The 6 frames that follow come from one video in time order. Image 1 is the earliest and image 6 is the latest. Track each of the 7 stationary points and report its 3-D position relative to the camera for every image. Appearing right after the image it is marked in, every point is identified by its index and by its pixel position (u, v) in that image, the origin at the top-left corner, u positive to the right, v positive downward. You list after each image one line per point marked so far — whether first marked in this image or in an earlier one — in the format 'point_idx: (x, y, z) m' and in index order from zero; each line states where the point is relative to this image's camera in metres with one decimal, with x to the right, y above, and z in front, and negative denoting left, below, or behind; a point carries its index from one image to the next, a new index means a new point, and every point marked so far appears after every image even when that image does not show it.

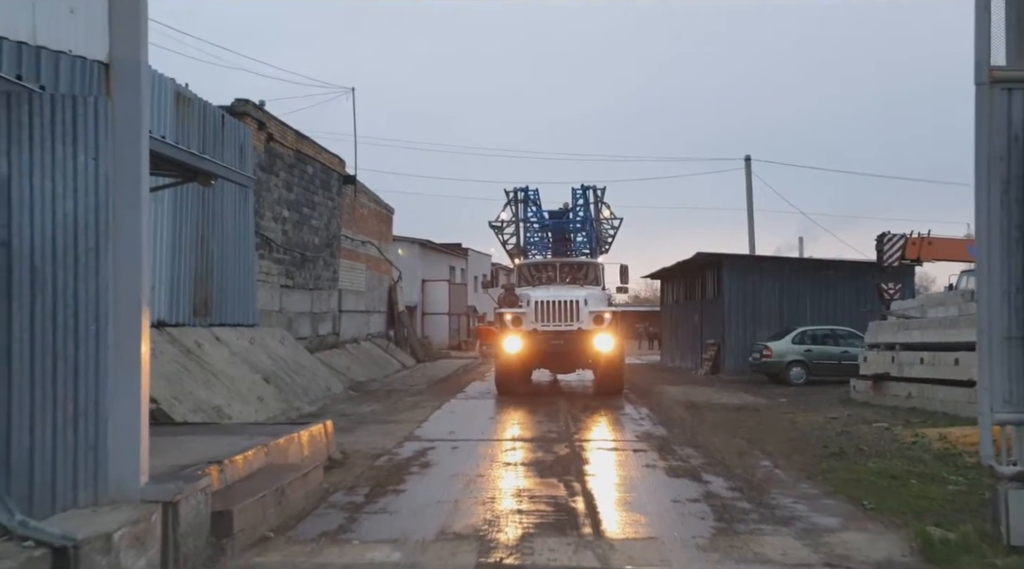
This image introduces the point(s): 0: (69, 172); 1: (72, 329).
0: (-2.5, +0.6, +4.7) m
1: (-2.5, -0.3, +4.6) m
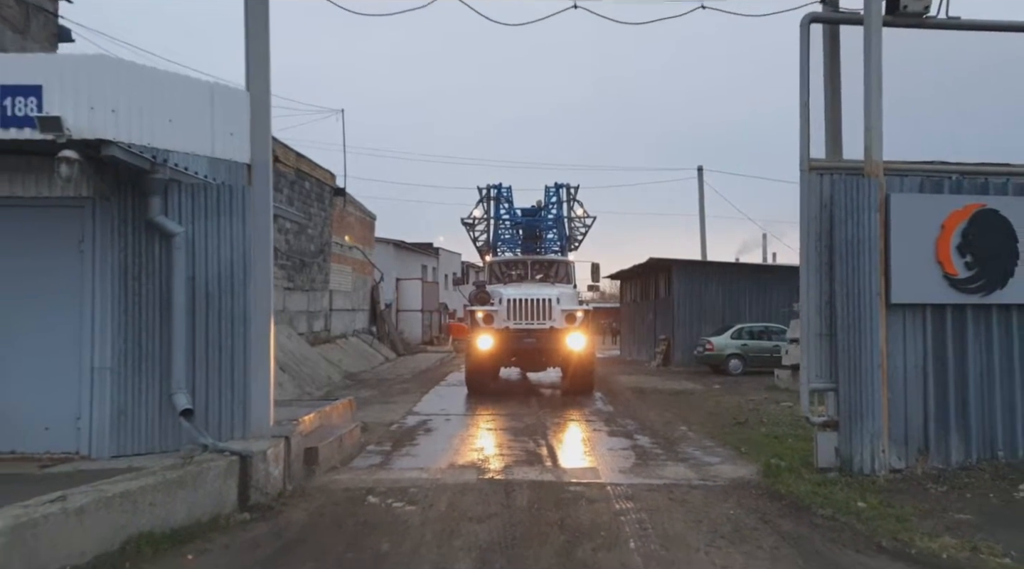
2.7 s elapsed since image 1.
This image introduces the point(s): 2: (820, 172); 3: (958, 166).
0: (-2.6, +0.5, +7.4) m
1: (-2.6, -0.4, +7.4) m
2: (+3.2, +1.2, +8.3) m
3: (+4.7, +1.3, +8.4) m
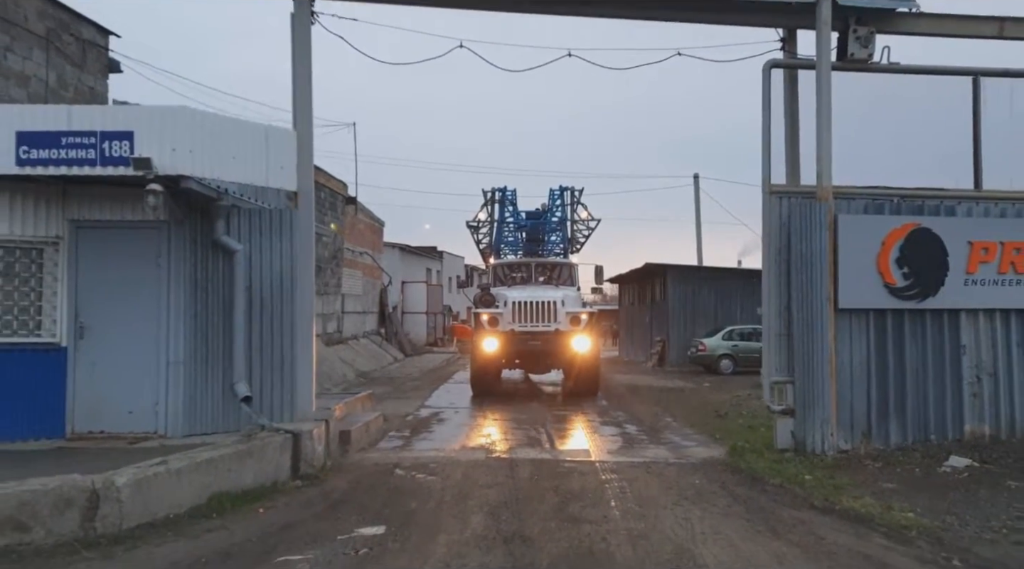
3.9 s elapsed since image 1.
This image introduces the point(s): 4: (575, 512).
0: (-2.6, +0.4, +8.8) m
1: (-2.6, -0.5, +8.8) m
2: (+3.3, +1.1, +9.7) m
3: (+4.8, +1.2, +9.8) m
4: (+0.5, -2.0, +6.9) m
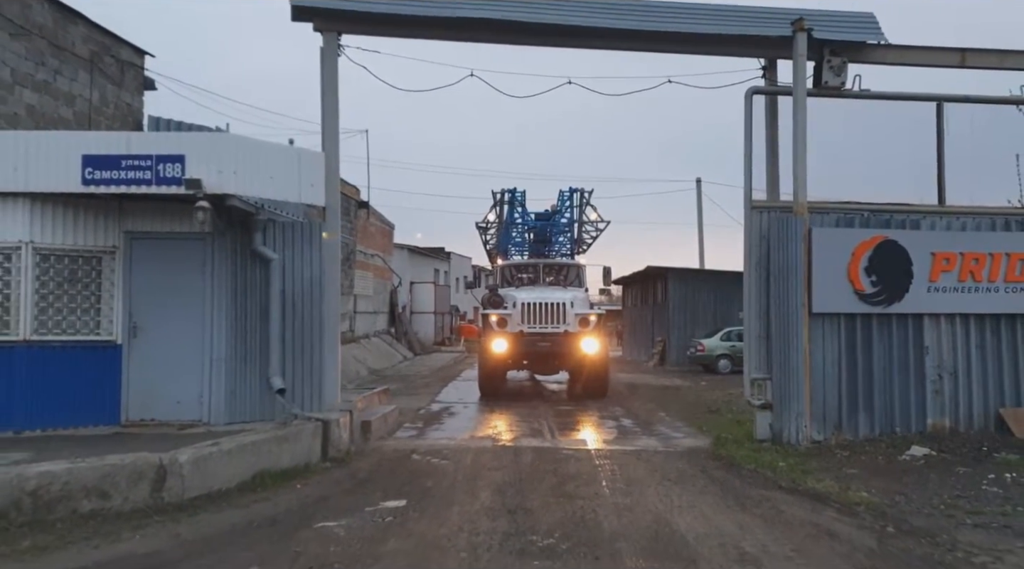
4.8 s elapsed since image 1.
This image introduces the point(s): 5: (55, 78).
0: (-2.5, +0.3, +9.9) m
1: (-2.5, -0.6, +9.9) m
2: (+3.3, +1.0, +10.7) m
3: (+4.9, +1.1, +10.8) m
4: (+0.6, -2.0, +7.9) m
5: (-7.4, +3.3, +12.8) m
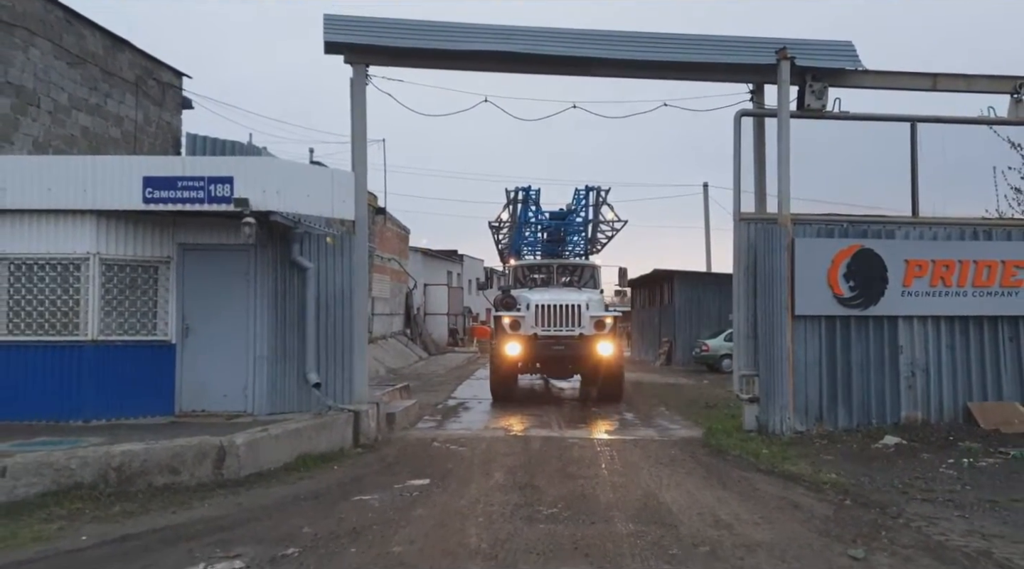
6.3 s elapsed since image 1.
0: (-2.4, +0.2, +11.0) m
1: (-2.4, -0.7, +11.0) m
2: (+3.5, +0.9, +11.8) m
3: (+5.0, +1.0, +11.9) m
4: (+0.7, -2.1, +9.0) m
5: (-7.2, +3.2, +14.1) m
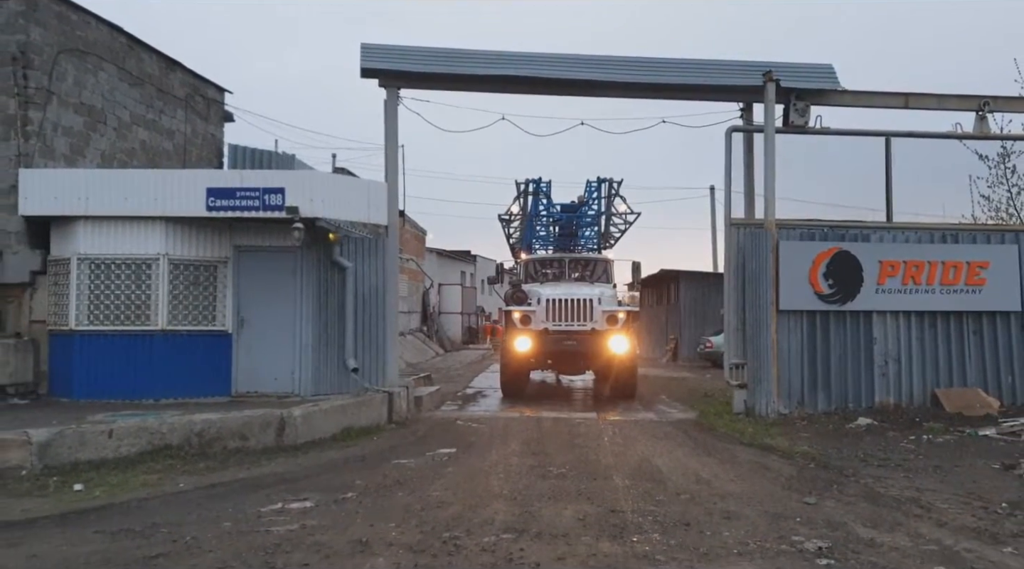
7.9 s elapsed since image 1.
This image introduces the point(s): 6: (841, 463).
0: (-2.2, +0.3, +12.5) m
1: (-2.1, -0.6, +12.5) m
2: (+3.7, +1.0, +13.1) m
3: (+5.3, +1.0, +13.2) m
4: (+0.9, -2.1, +10.5) m
5: (-6.9, +3.3, +15.6) m
6: (+3.9, -2.1, +9.4) m
